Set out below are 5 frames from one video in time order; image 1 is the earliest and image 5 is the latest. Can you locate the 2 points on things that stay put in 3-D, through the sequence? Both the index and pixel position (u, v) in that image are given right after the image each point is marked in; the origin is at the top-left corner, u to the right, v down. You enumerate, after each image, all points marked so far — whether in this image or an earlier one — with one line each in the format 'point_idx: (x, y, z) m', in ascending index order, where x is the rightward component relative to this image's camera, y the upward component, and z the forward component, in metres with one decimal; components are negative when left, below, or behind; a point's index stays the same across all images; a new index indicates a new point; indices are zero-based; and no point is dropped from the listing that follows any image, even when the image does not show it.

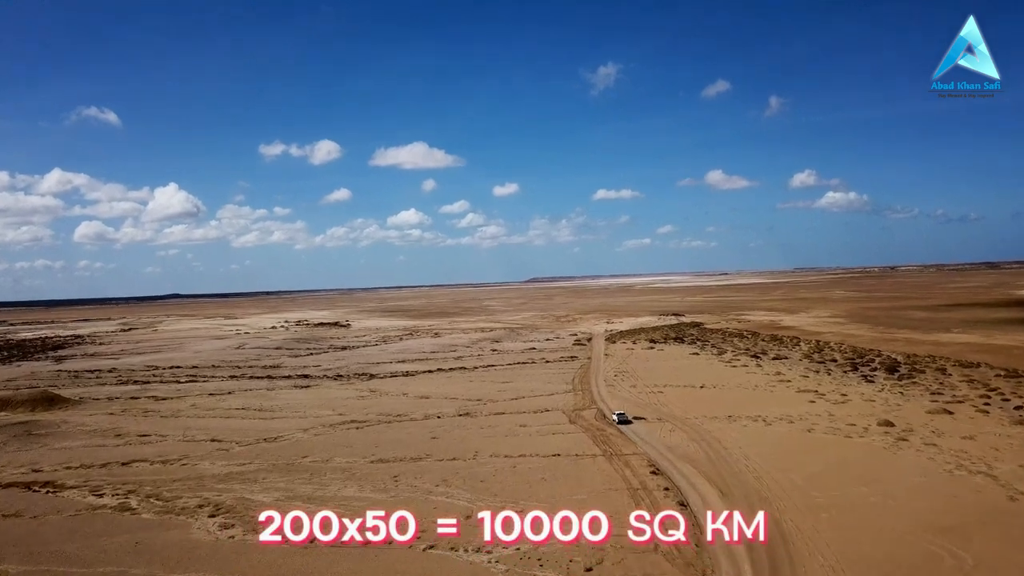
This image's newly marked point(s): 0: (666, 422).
0: (+5.1, -4.4, +17.3) m
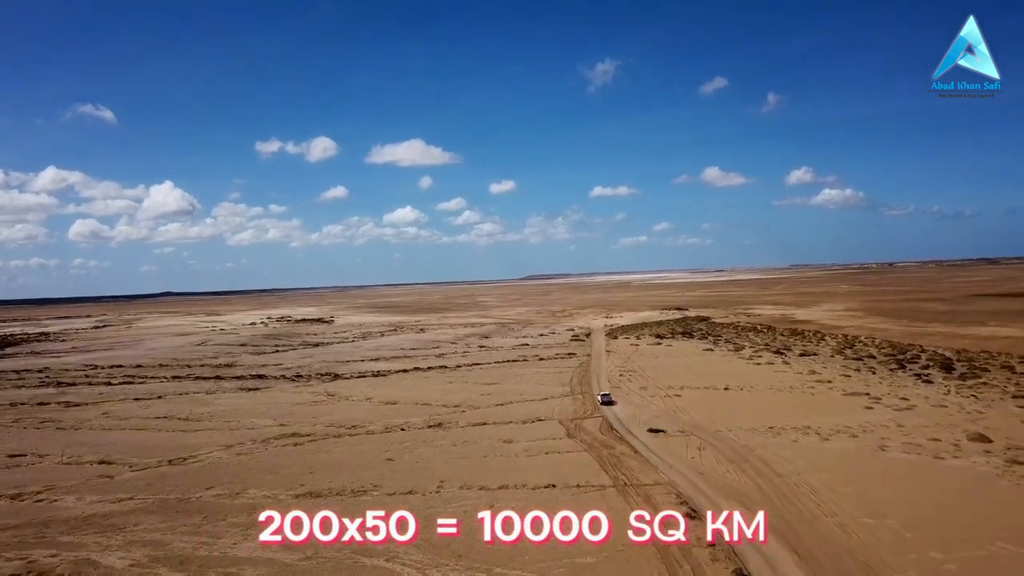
0: (+4.6, -3.8, +13.5) m
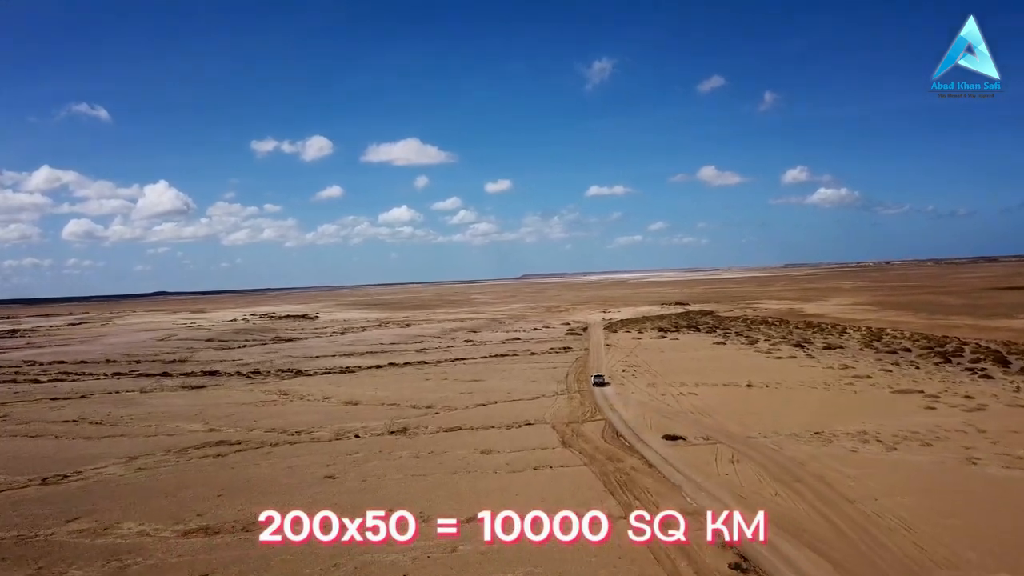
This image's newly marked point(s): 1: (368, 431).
0: (+4.2, -3.2, +10.7) m
1: (-3.4, -3.3, +12.4) m
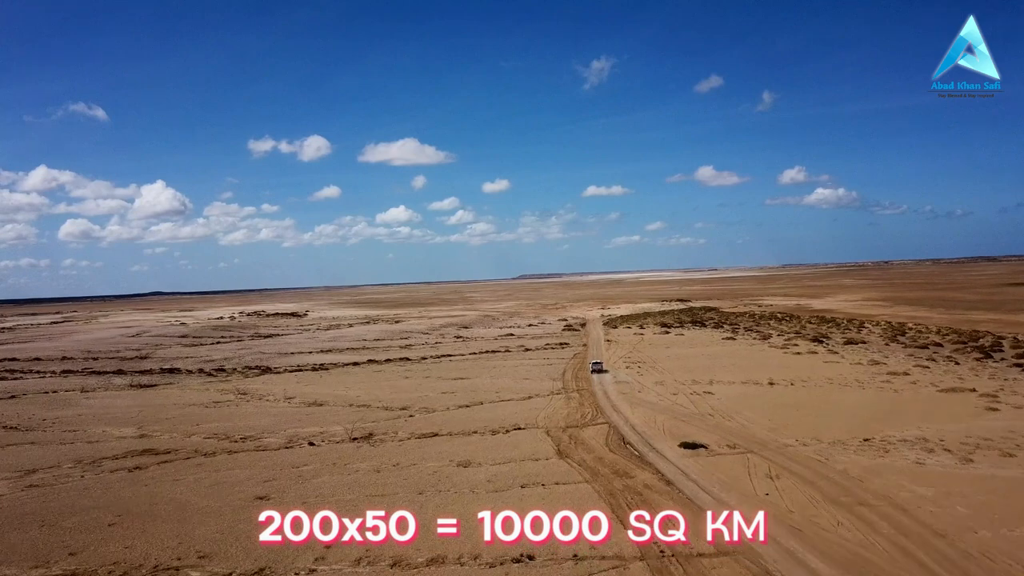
0: (+3.9, -2.8, +8.7) m
1: (-3.6, -2.9, +10.4) m
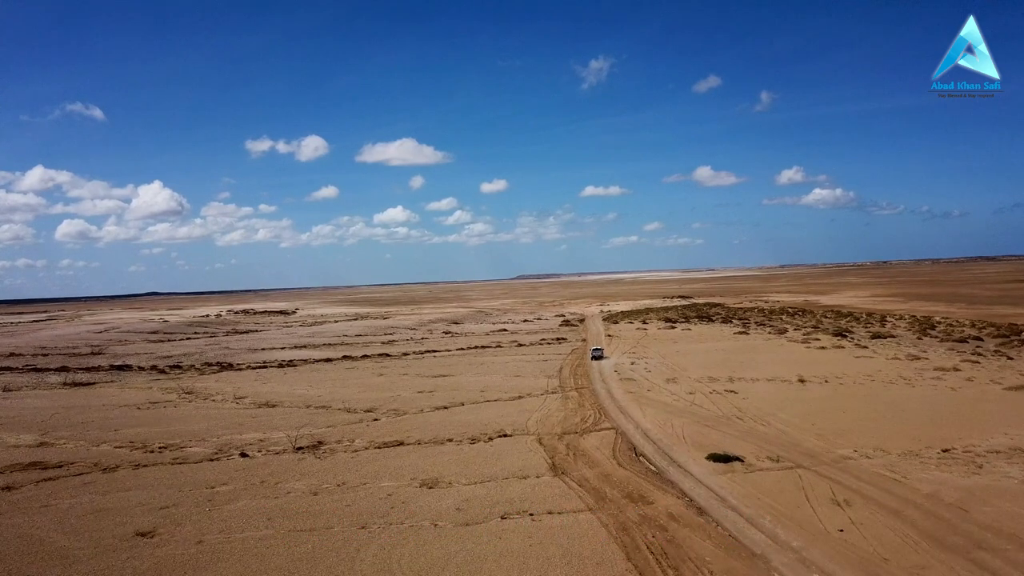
0: (+3.7, -2.3, +6.7) m
1: (-3.9, -2.5, +8.4) m
